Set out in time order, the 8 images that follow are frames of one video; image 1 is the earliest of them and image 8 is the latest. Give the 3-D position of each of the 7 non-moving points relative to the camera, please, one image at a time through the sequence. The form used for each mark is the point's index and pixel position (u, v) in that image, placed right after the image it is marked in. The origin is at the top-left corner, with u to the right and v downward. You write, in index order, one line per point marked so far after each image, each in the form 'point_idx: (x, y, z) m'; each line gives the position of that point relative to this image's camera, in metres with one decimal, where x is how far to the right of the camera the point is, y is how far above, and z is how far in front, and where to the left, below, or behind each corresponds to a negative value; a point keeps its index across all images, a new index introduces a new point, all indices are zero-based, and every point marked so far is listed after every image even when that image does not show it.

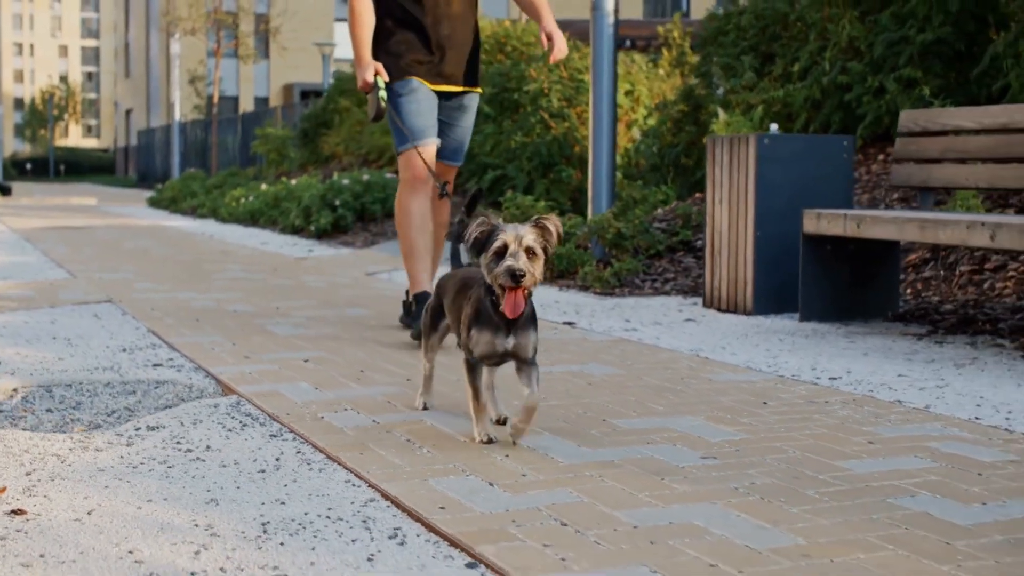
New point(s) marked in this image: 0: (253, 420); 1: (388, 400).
0: (-0.8, -0.4, +4.5) m
1: (-0.4, -0.4, +4.8) m
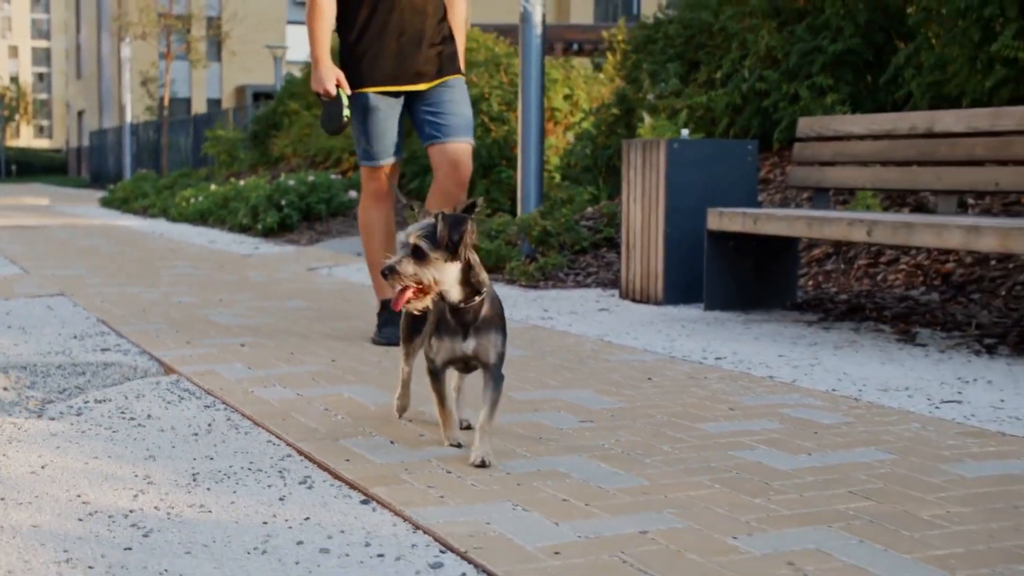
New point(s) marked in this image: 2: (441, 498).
0: (-1.1, -0.4, +5.1) m
1: (-0.8, -0.3, +5.4) m
2: (-0.2, -0.5, +3.4) m
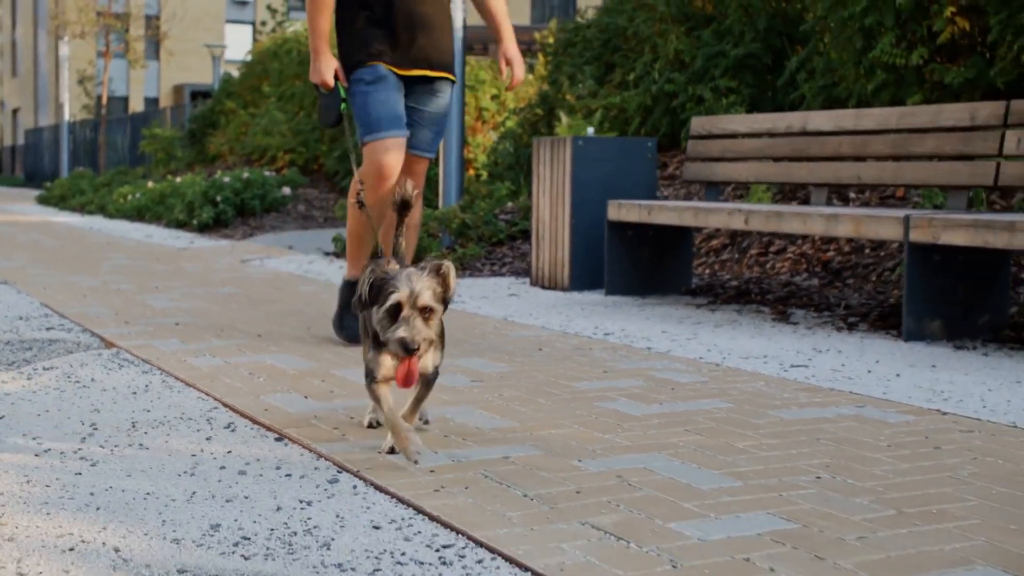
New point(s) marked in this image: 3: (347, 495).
0: (-1.5, -0.3, +5.7) m
1: (-1.2, -0.3, +6.0) m
2: (-0.5, -0.4, +4.1) m
3: (-0.4, -0.5, +3.4) m
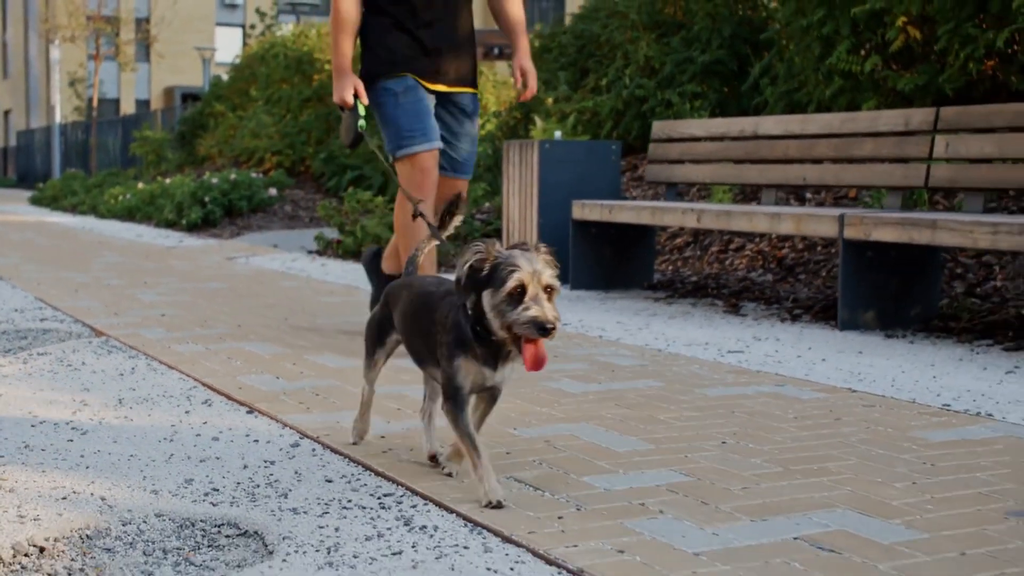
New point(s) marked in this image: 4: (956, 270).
0: (-1.7, -0.3, +6.1) m
1: (-1.3, -0.2, +6.5) m
2: (-0.7, -0.4, +4.6) m
3: (-0.6, -0.5, +3.9) m
4: (+2.4, +0.1, +7.6) m
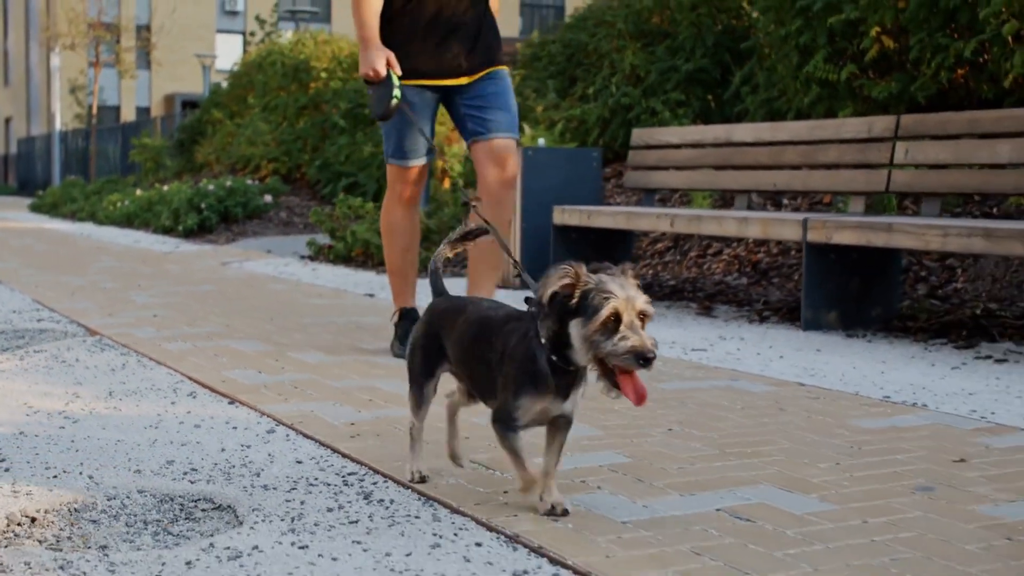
0: (-1.8, -0.3, +6.4) m
1: (-1.4, -0.2, +6.8) m
2: (-0.8, -0.4, +4.9) m
3: (-0.7, -0.4, +4.2) m
4: (+2.3, +0.1, +7.9) m
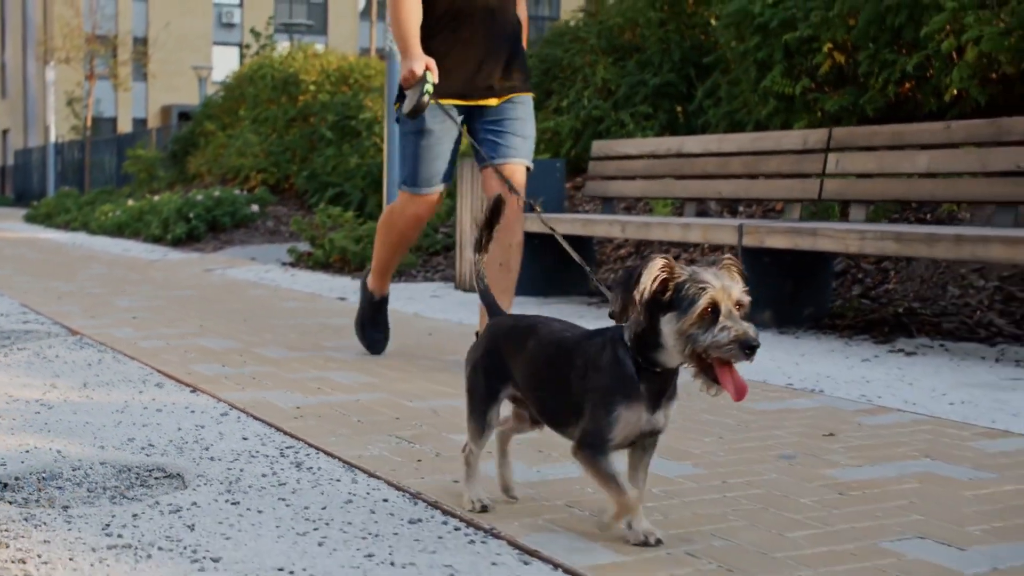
0: (-2.1, -0.3, +6.9) m
1: (-1.7, -0.2, +7.3) m
2: (-1.0, -0.4, +5.4) m
3: (-0.9, -0.4, +4.7) m
4: (+2.0, +0.1, +8.4) m
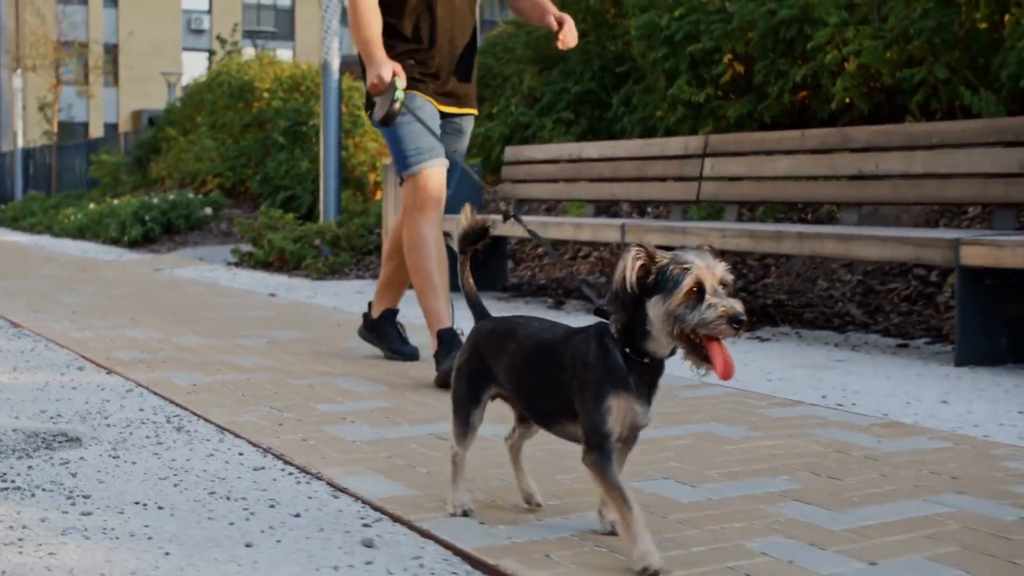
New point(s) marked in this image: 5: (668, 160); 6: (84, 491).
0: (-2.6, -0.3, +7.6) m
1: (-2.2, -0.2, +7.9) m
2: (-1.5, -0.4, +6.0) m
3: (-1.4, -0.4, +5.3) m
4: (+1.5, +0.1, +9.1) m
5: (+1.0, +0.8, +8.8) m
6: (-1.1, -0.5, +3.7) m
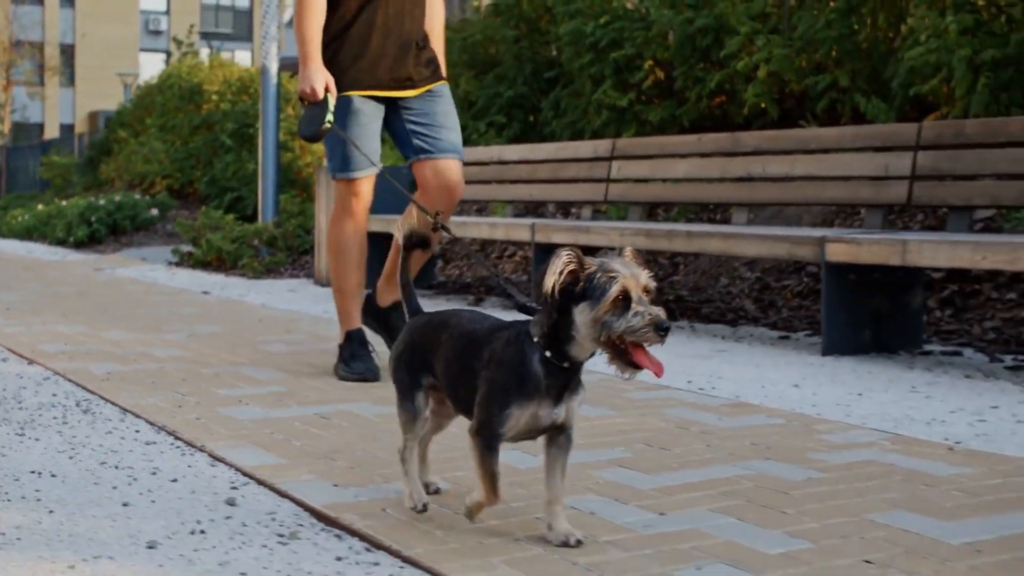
0: (-3.1, -0.2, +7.9) m
1: (-2.7, -0.2, +8.3) m
2: (-2.0, -0.3, +6.4) m
3: (-1.9, -0.4, +5.7) m
4: (+0.9, +0.1, +9.6) m
5: (+0.5, +0.8, +9.3) m
6: (-1.5, -0.5, +4.1) m
